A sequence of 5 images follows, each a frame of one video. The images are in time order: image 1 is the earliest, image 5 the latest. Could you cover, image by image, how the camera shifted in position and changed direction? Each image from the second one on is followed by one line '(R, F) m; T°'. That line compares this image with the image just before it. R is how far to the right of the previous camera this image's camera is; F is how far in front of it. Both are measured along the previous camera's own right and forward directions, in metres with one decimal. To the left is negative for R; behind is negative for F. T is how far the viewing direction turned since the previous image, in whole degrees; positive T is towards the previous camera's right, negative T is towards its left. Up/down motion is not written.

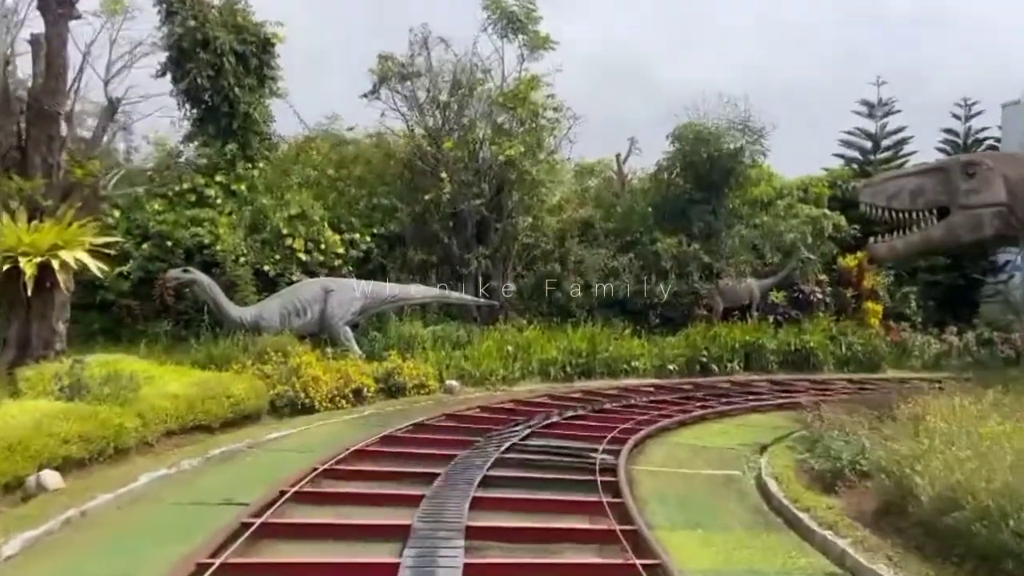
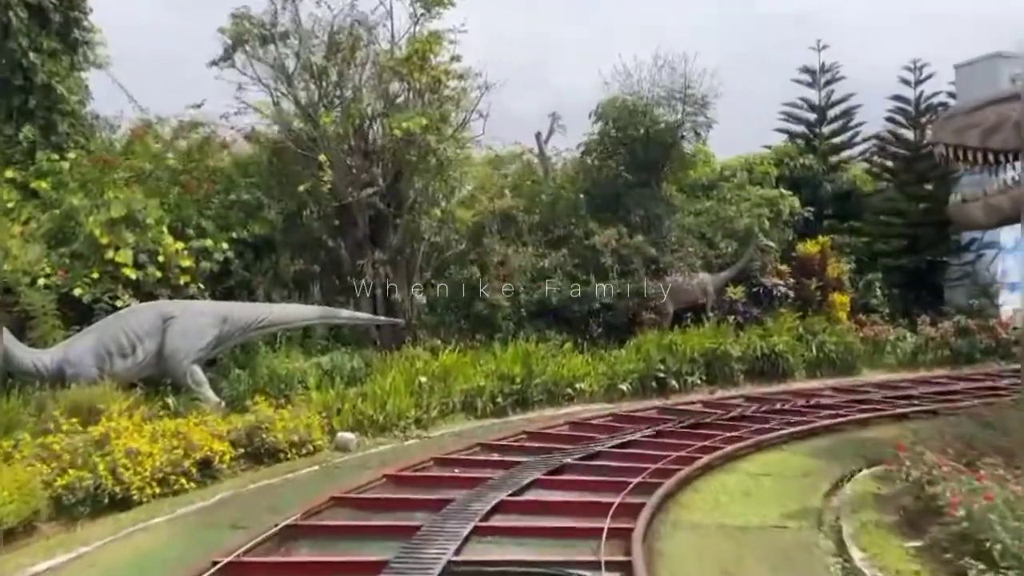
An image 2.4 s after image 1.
(-0.1, +2.9) m; +7°
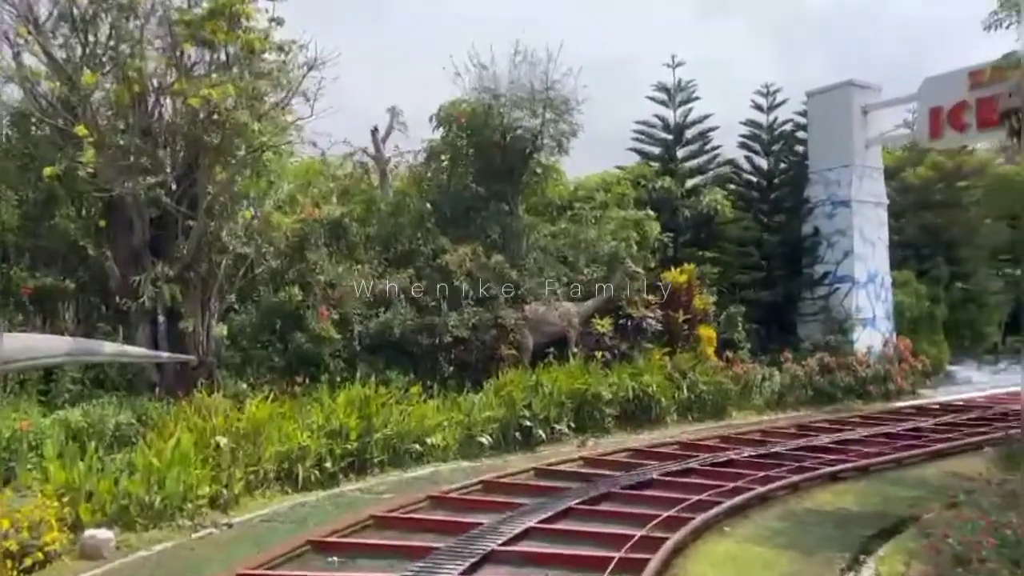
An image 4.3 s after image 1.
(-0.3, +2.3) m; +13°
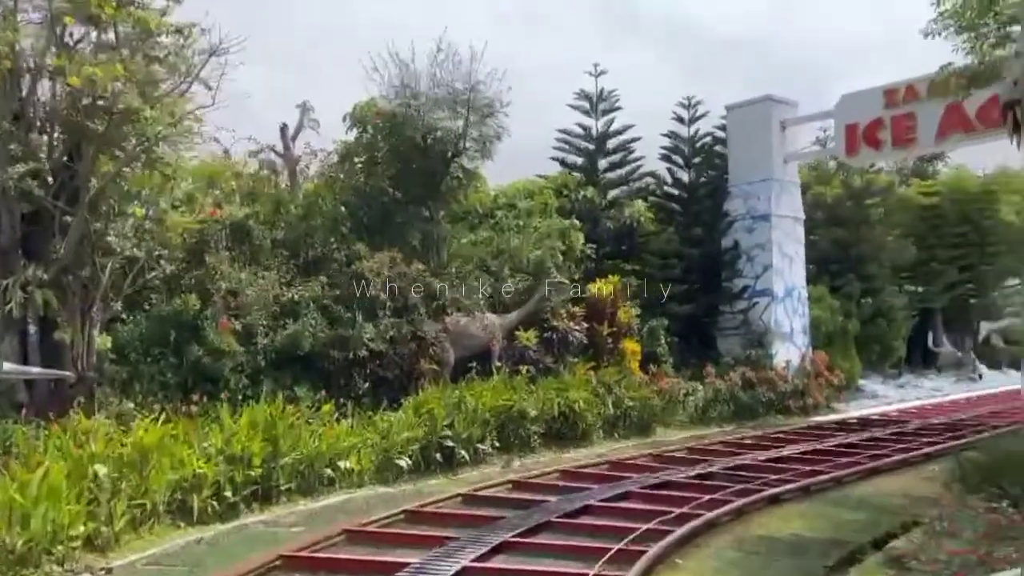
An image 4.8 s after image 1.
(-0.2, +0.6) m; +7°
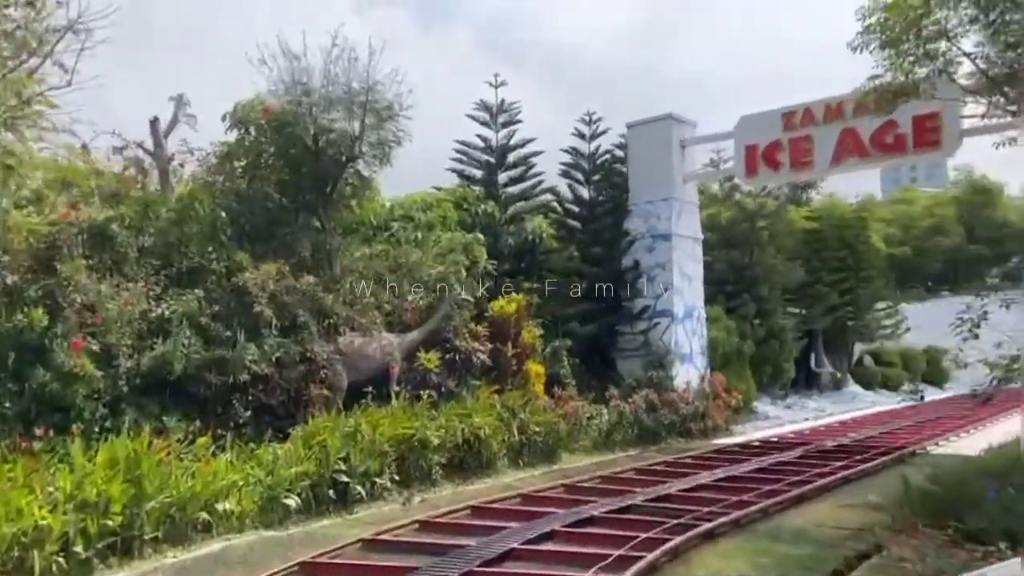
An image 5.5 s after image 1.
(-0.3, +0.8) m; +8°
